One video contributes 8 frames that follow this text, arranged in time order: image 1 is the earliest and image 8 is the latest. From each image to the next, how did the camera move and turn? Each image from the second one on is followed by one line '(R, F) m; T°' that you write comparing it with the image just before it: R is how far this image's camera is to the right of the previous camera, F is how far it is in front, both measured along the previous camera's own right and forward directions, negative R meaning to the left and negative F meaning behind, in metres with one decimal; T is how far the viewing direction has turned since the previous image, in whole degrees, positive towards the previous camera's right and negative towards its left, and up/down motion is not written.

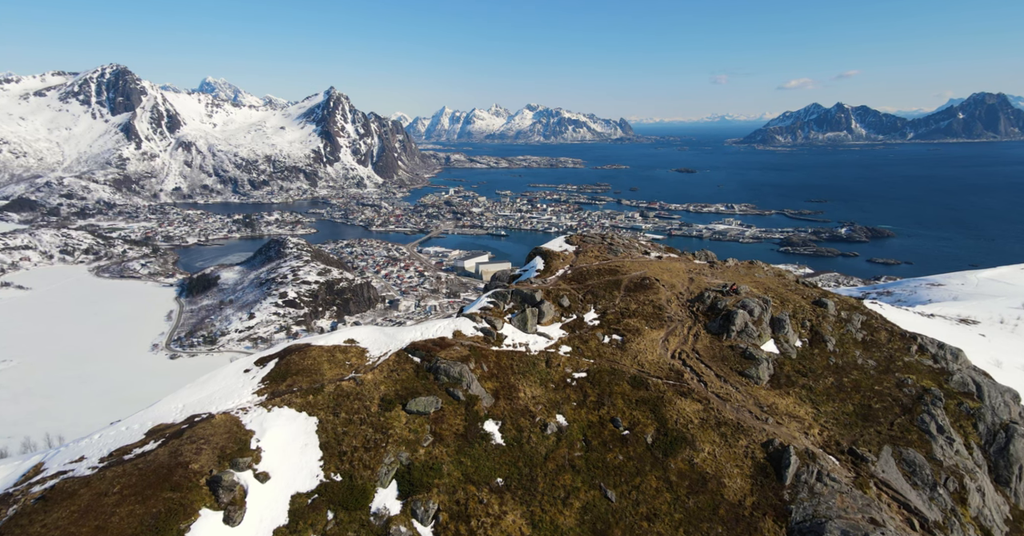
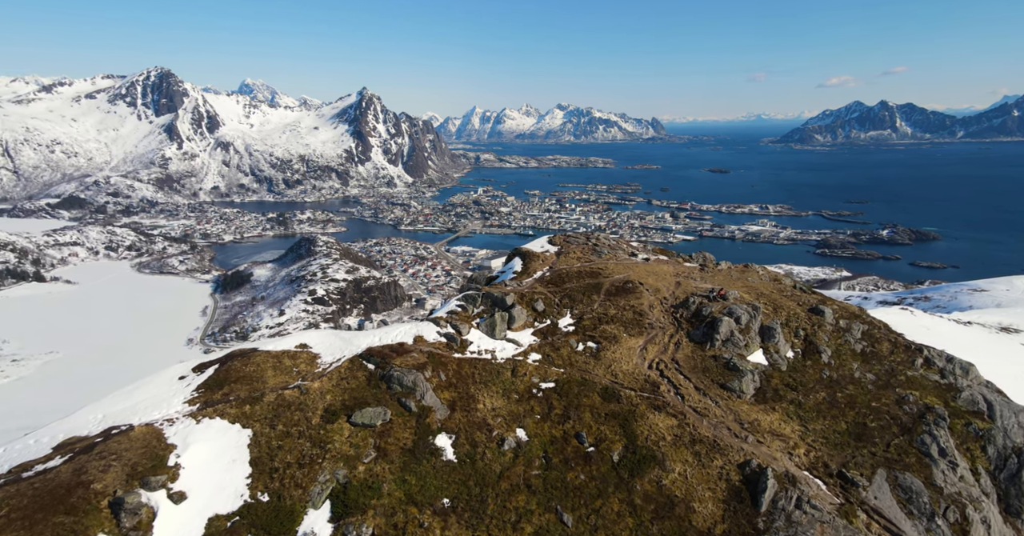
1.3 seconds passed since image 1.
(+4.4, +2.9) m; -2°
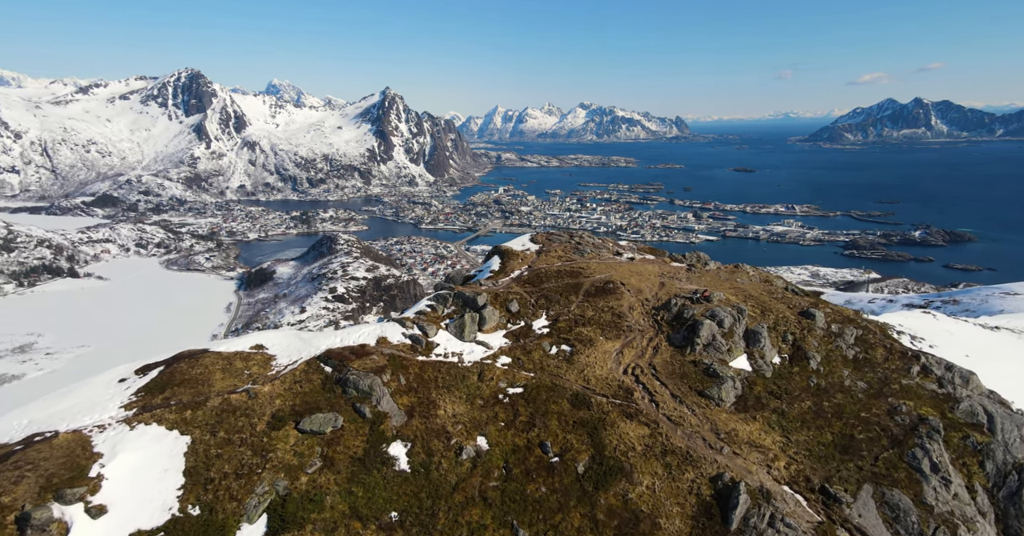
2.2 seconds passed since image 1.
(+3.5, +2.1) m; -1°
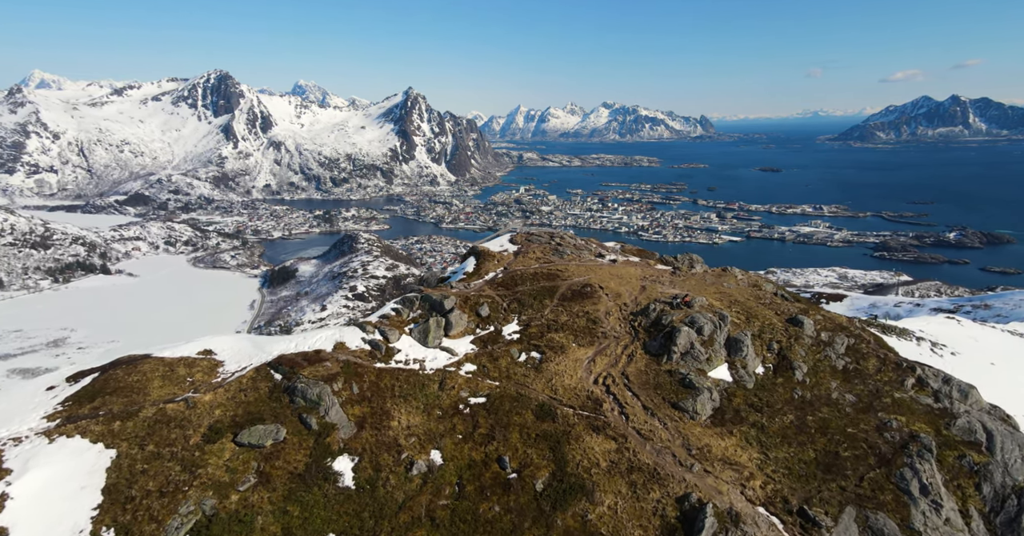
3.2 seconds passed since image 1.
(+3.6, +2.3) m; -1°
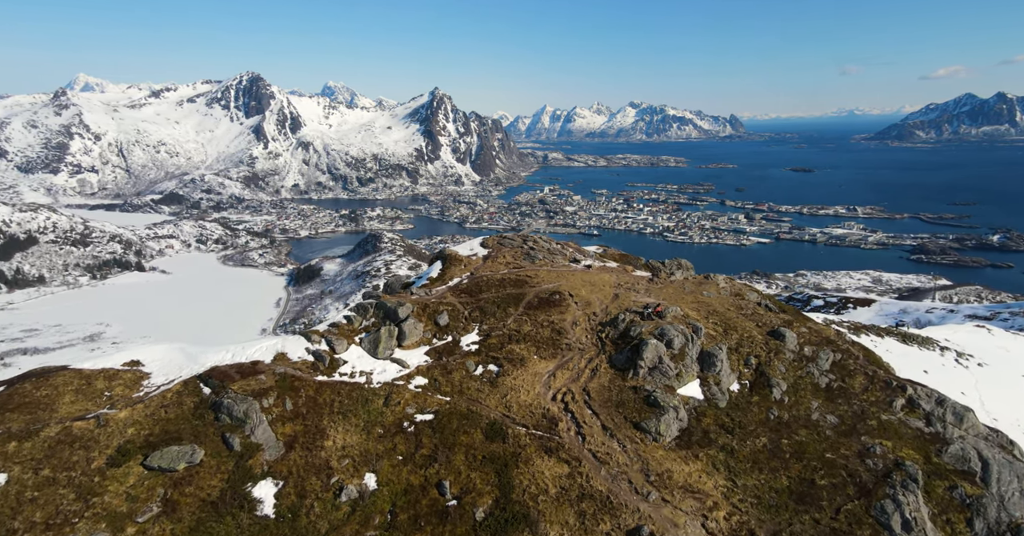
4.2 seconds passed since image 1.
(+4.2, +2.8) m; -1°
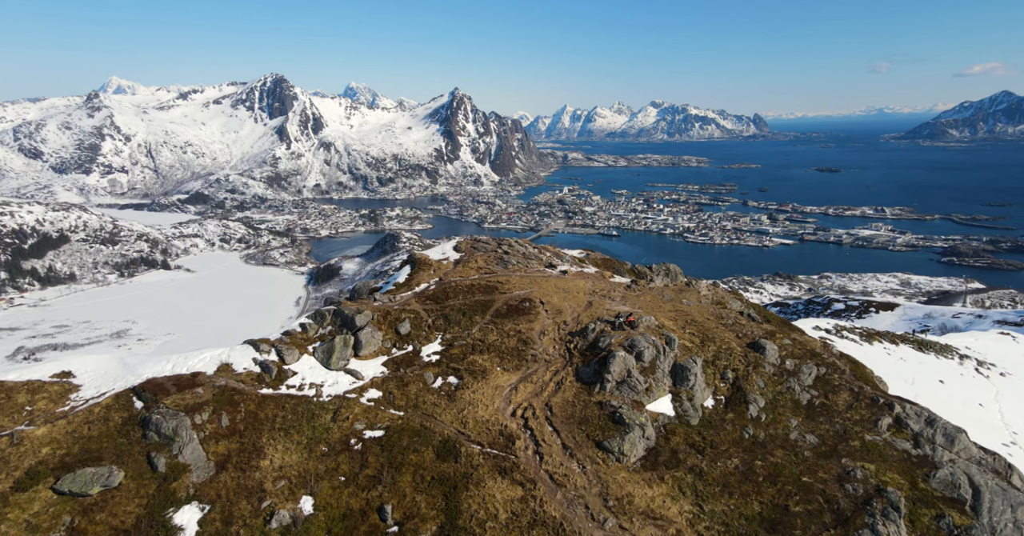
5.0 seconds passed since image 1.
(+3.4, +2.2) m; -1°
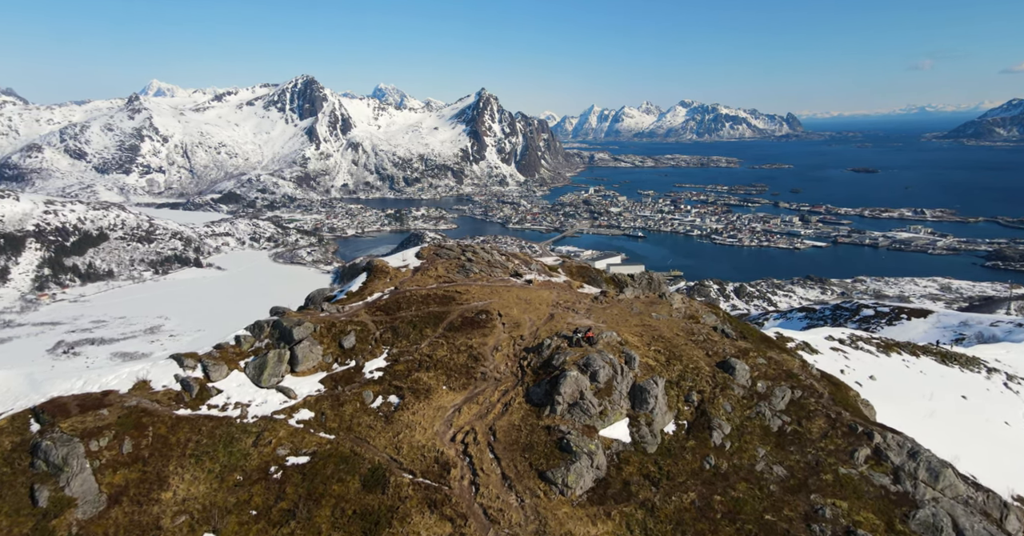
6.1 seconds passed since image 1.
(+4.4, +2.9) m; -1°
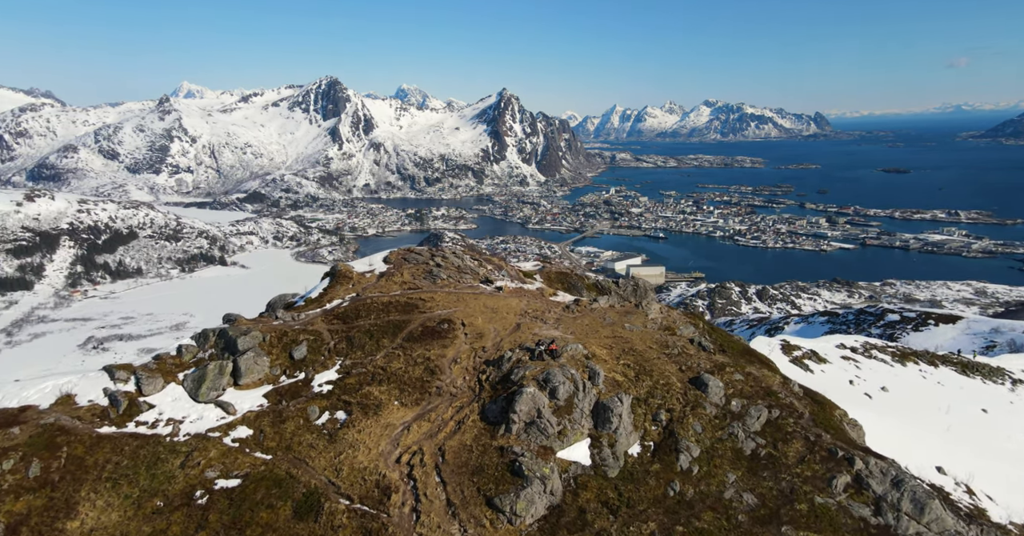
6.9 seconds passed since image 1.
(+3.3, +2.4) m; -1°
